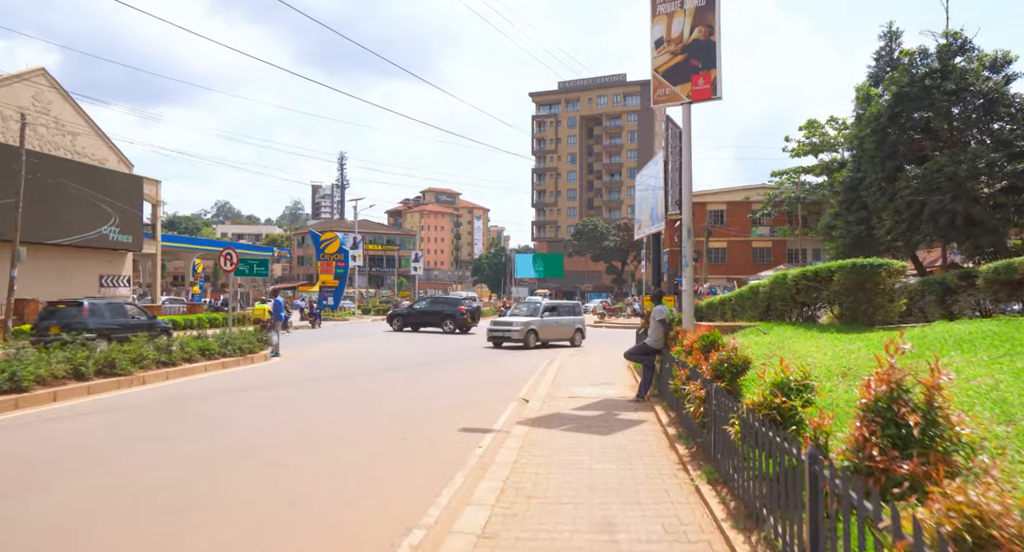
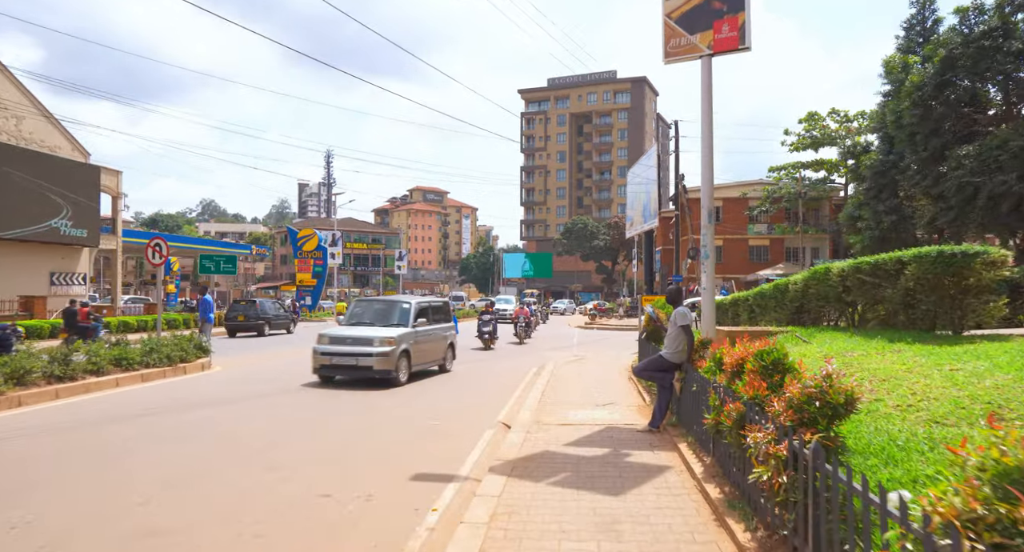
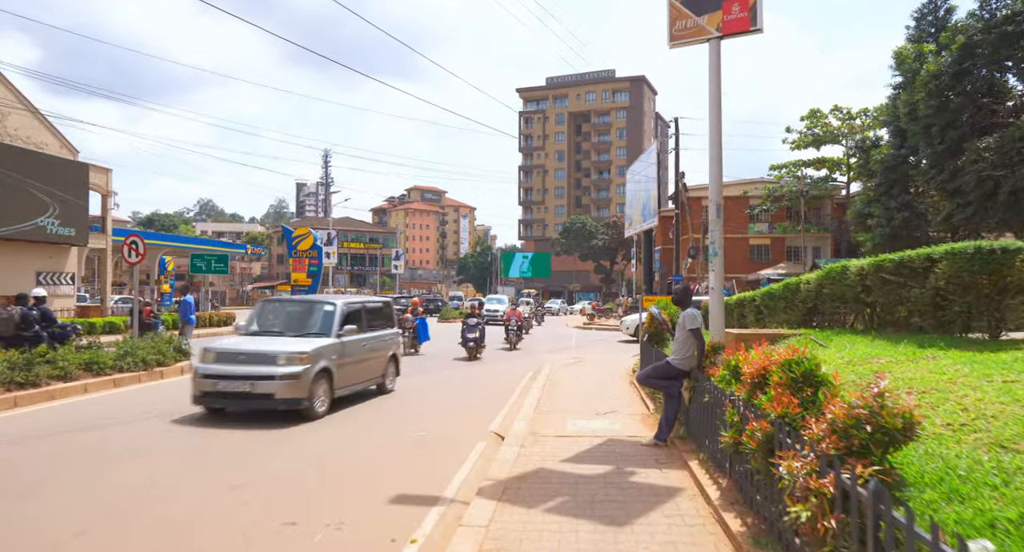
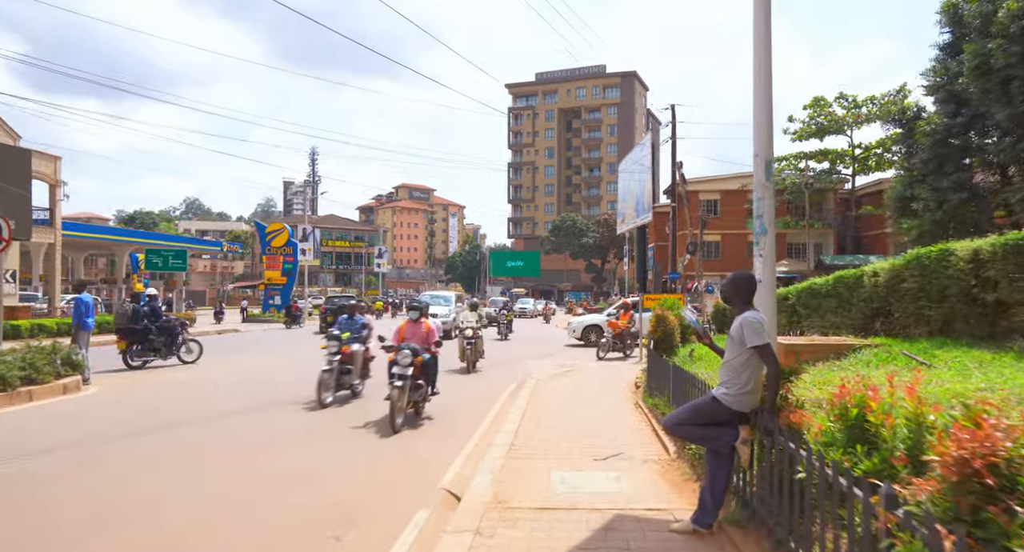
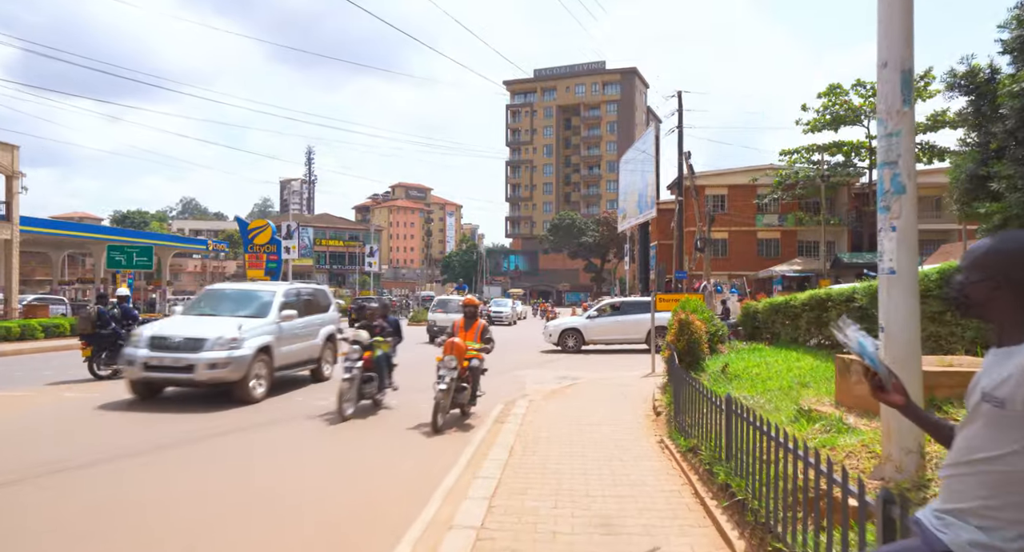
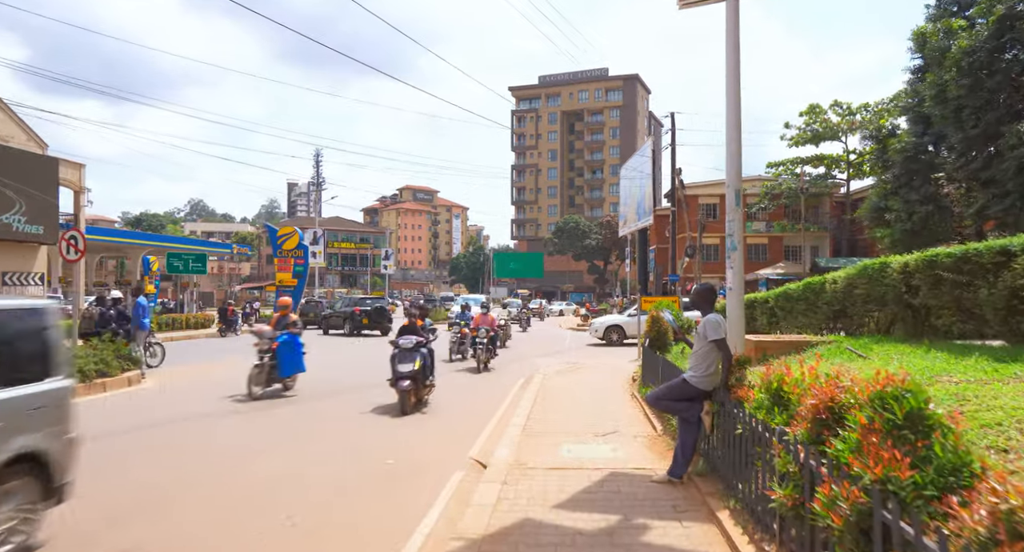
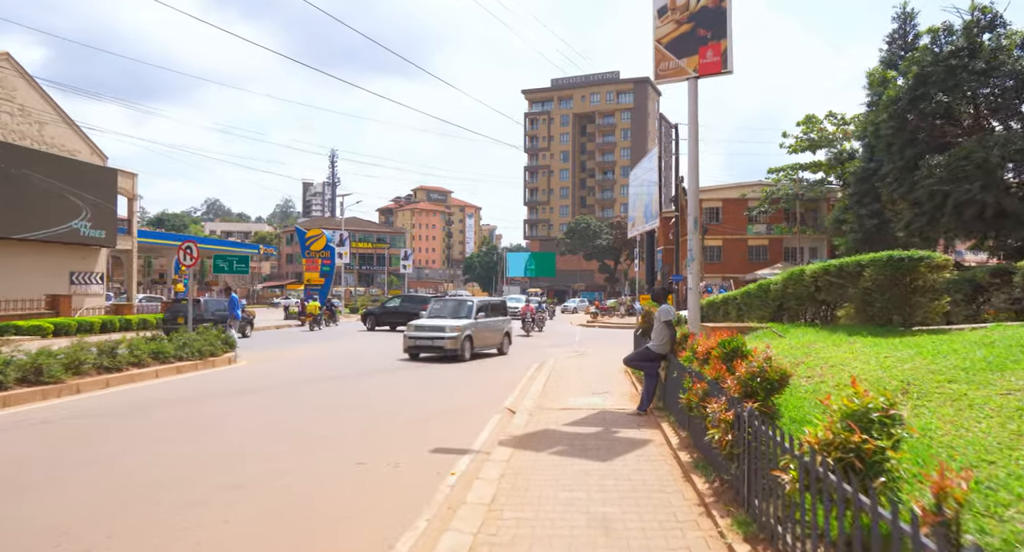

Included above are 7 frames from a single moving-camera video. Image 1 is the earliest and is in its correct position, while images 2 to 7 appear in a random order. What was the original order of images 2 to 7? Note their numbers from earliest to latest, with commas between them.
7, 2, 3, 6, 4, 5
